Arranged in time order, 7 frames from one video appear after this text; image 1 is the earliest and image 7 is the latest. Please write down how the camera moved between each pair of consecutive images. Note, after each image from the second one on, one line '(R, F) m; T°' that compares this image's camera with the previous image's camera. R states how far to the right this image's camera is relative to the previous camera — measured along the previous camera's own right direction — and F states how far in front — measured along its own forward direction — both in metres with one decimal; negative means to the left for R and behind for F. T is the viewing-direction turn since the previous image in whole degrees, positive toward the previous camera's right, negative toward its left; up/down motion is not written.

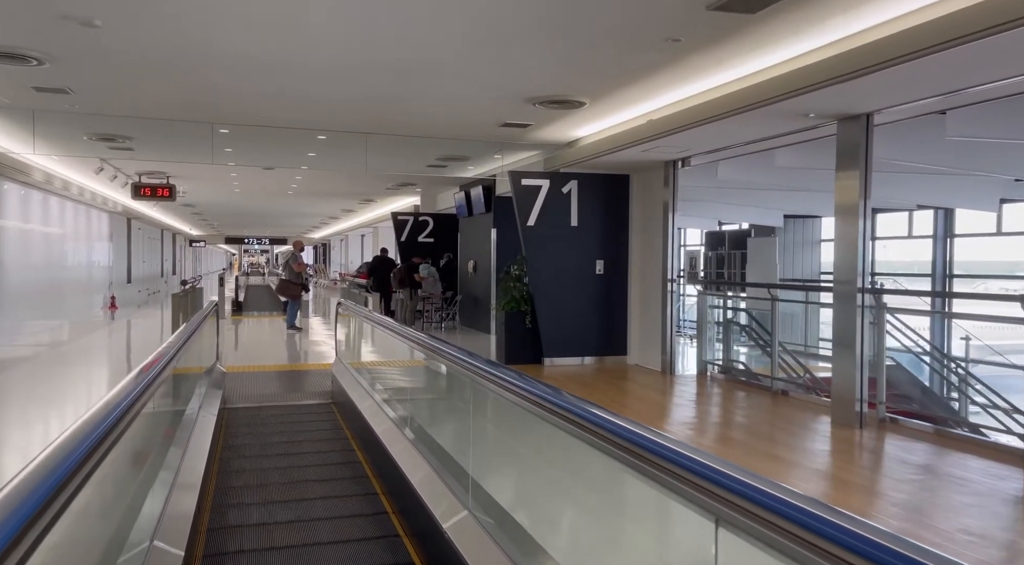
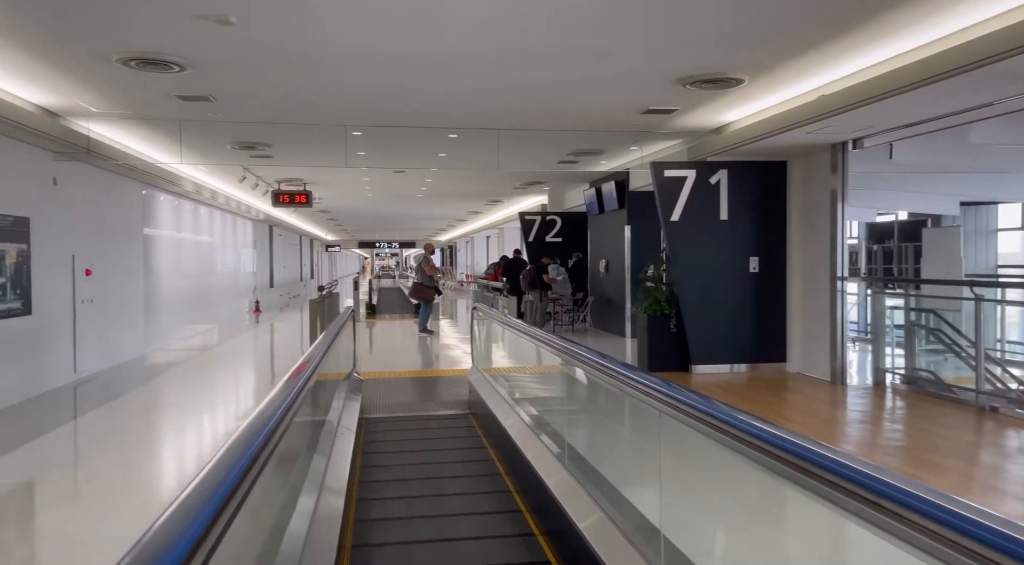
(-0.3, +0.6) m; -10°
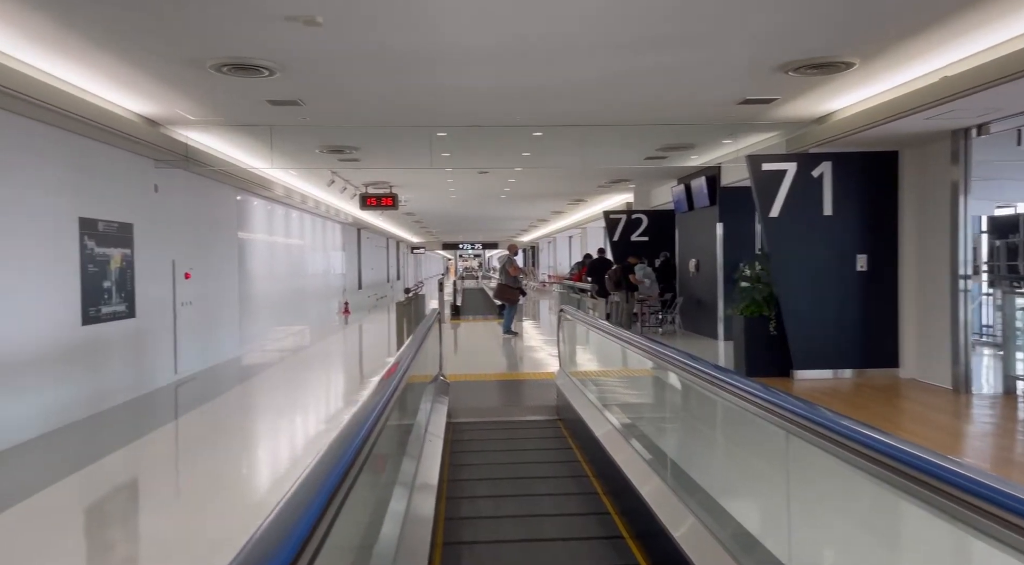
(-0.1, +0.2) m; -7°
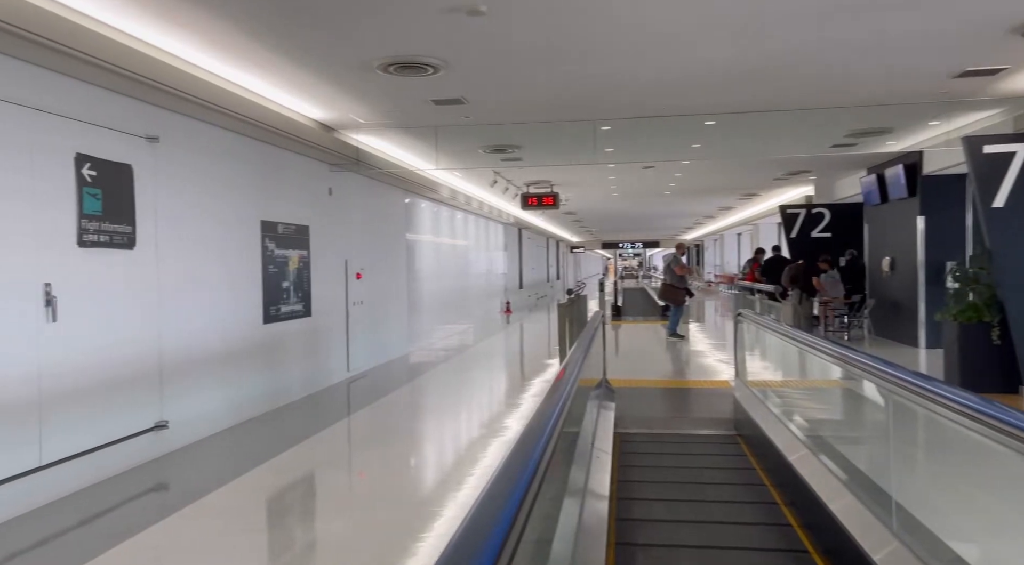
(-0.1, +0.3) m; -13°
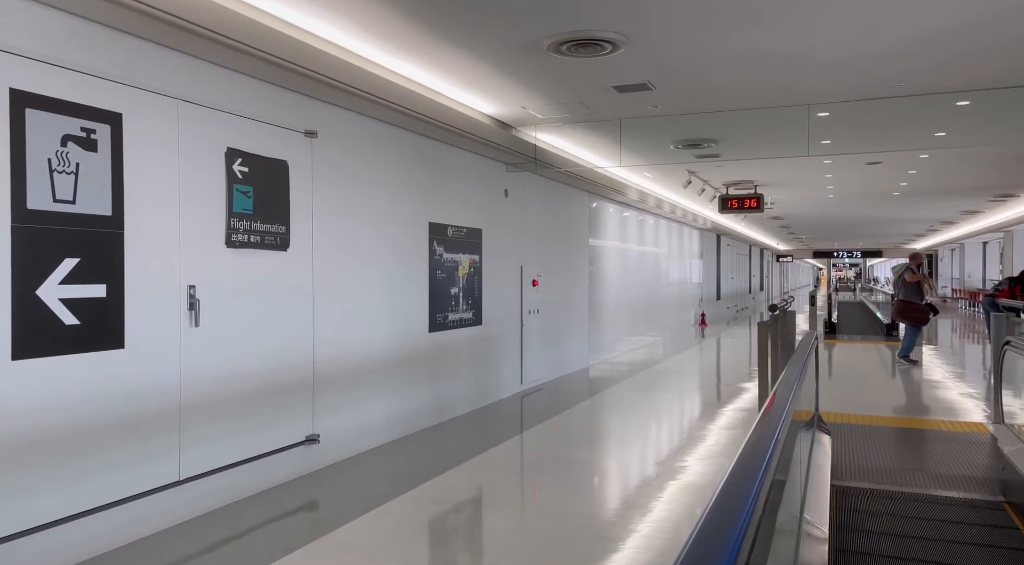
(0.0, +0.7) m; -16°
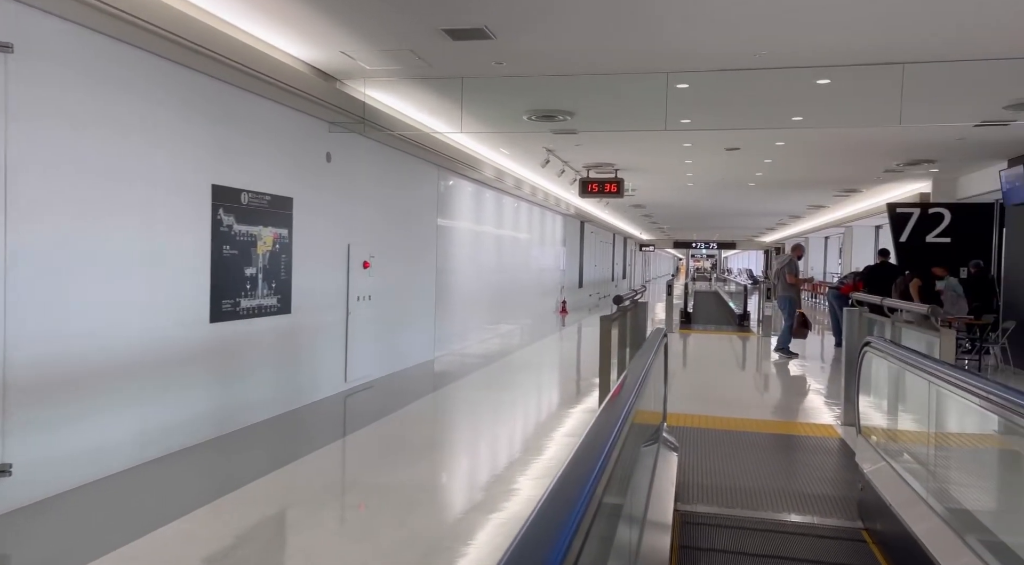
(+0.4, +0.8) m; +10°
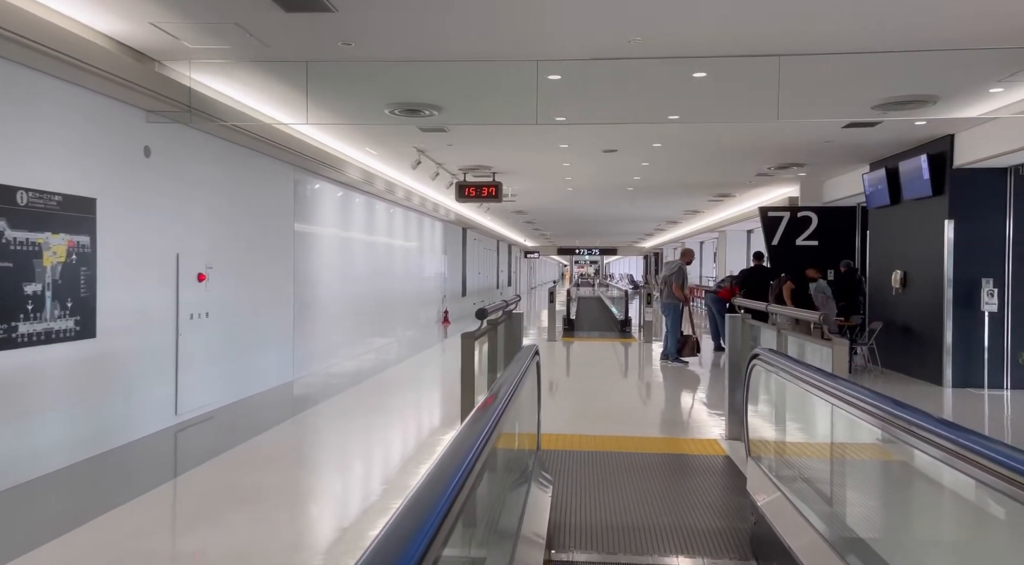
(+0.2, +0.5) m; +9°
